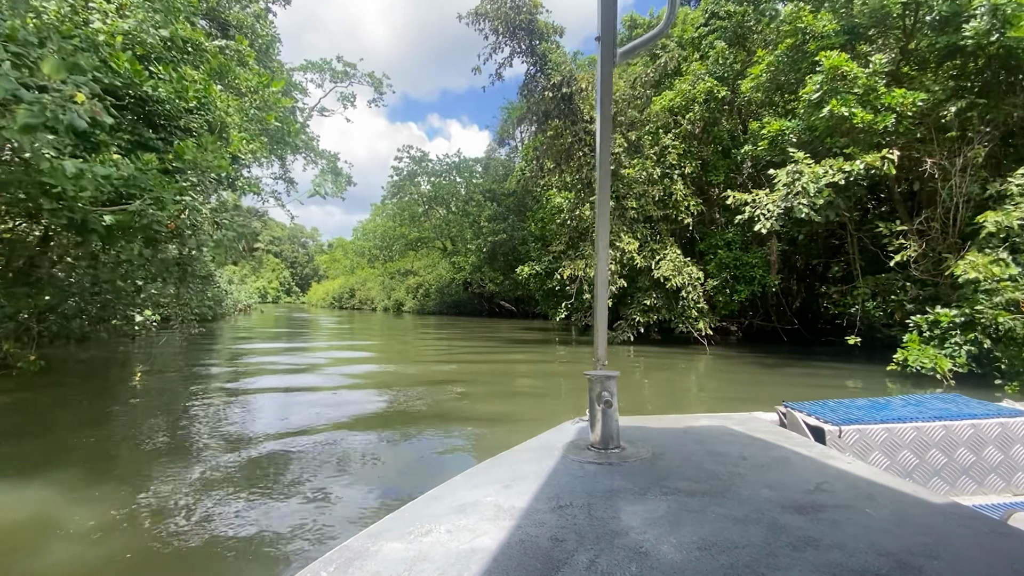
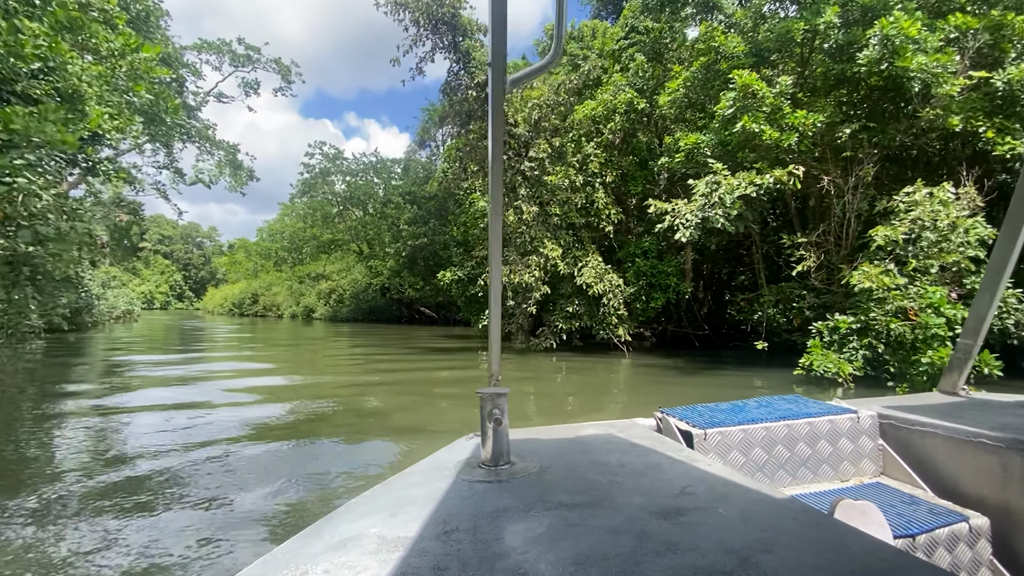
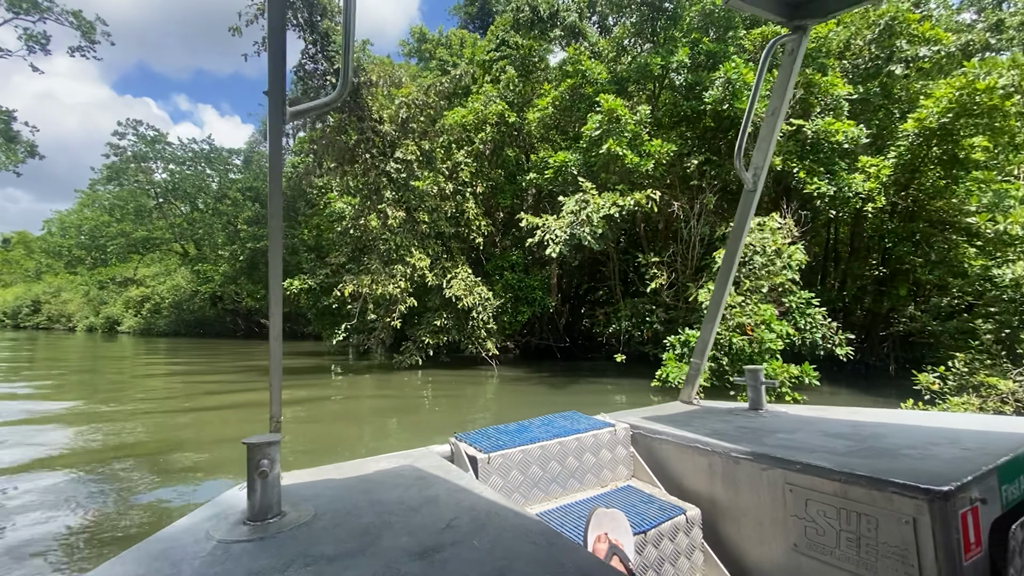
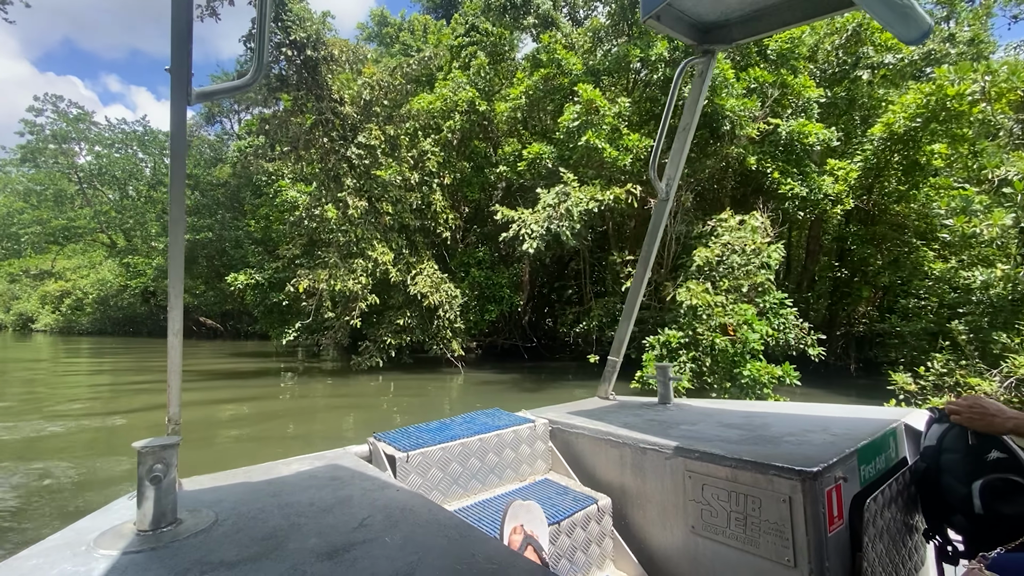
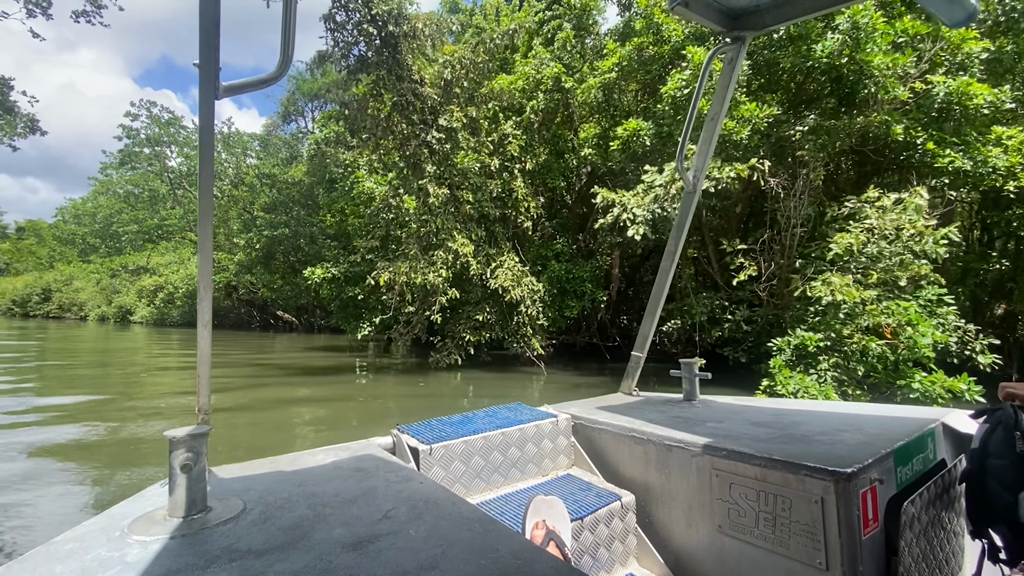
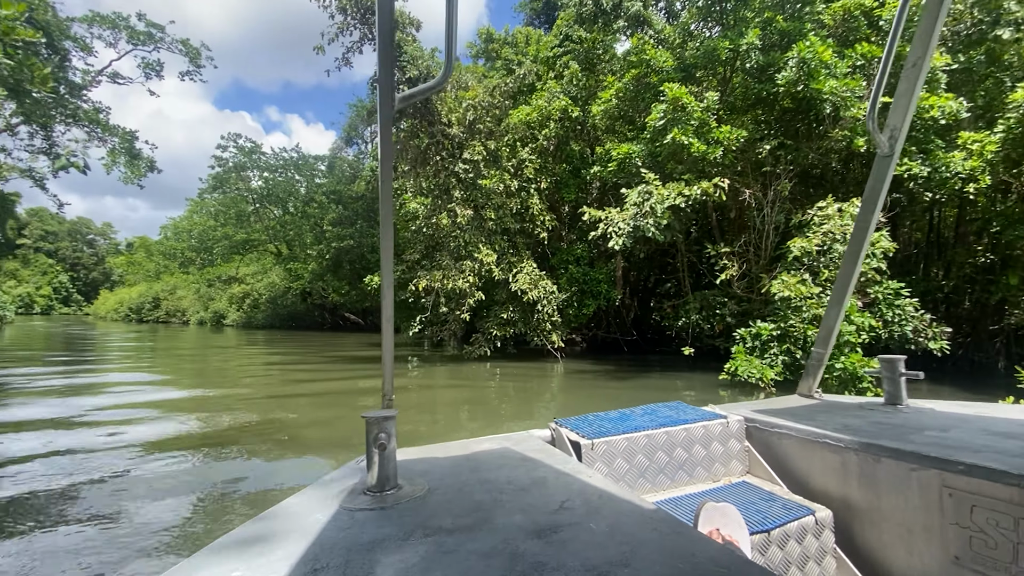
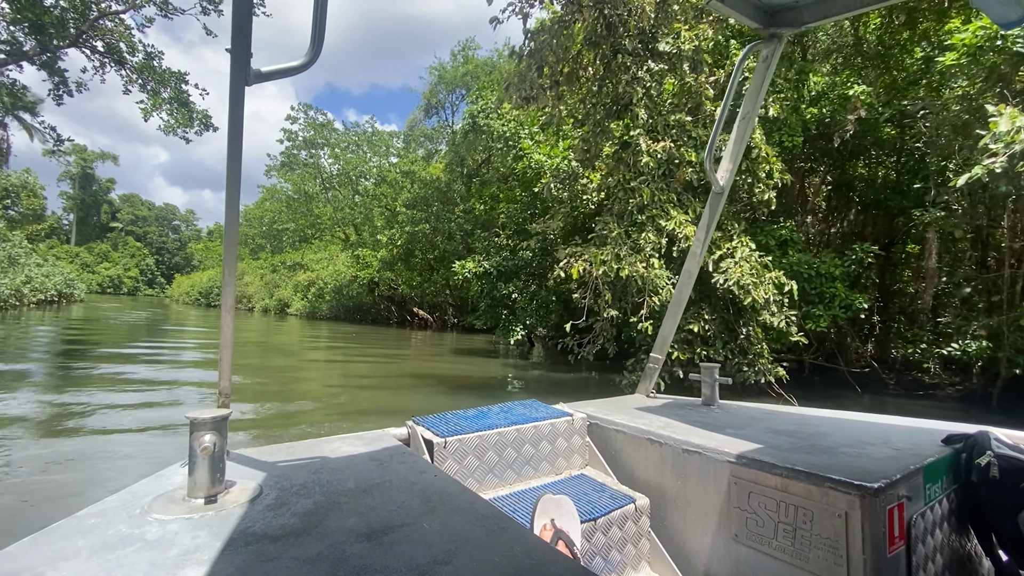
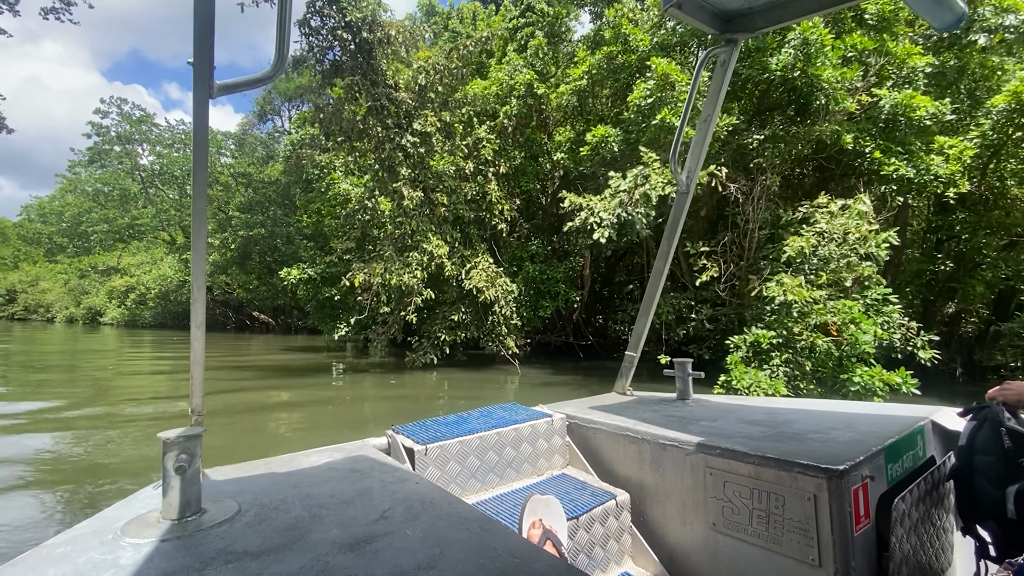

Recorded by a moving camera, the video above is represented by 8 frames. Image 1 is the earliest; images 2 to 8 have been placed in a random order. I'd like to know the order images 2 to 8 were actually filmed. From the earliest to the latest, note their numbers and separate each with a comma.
2, 6, 3, 4, 8, 5, 7
